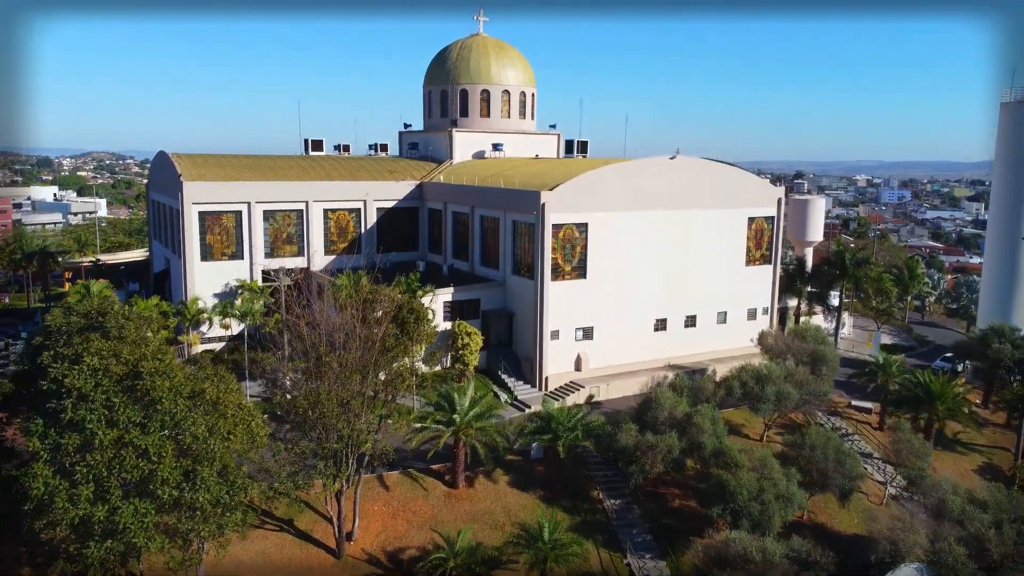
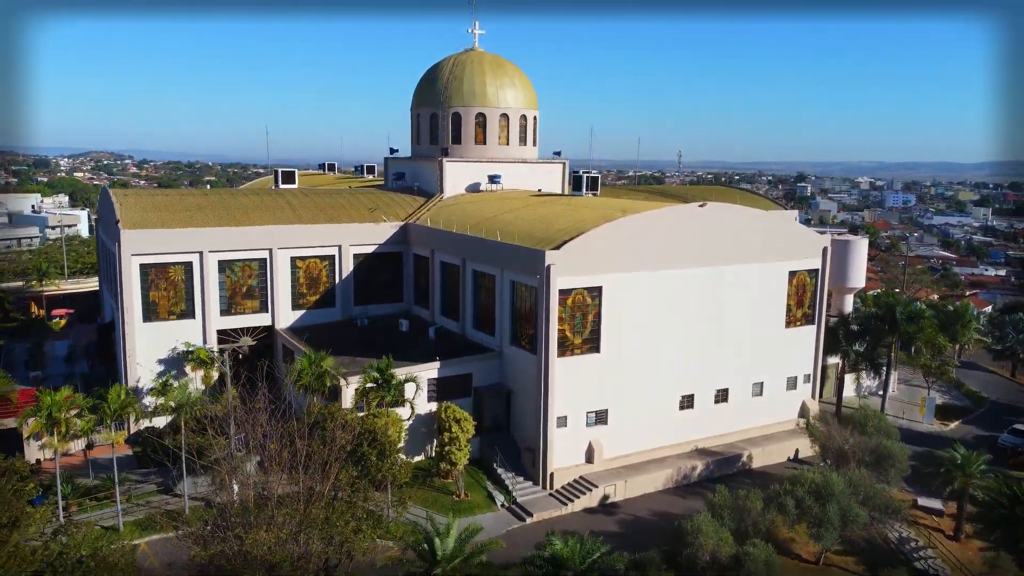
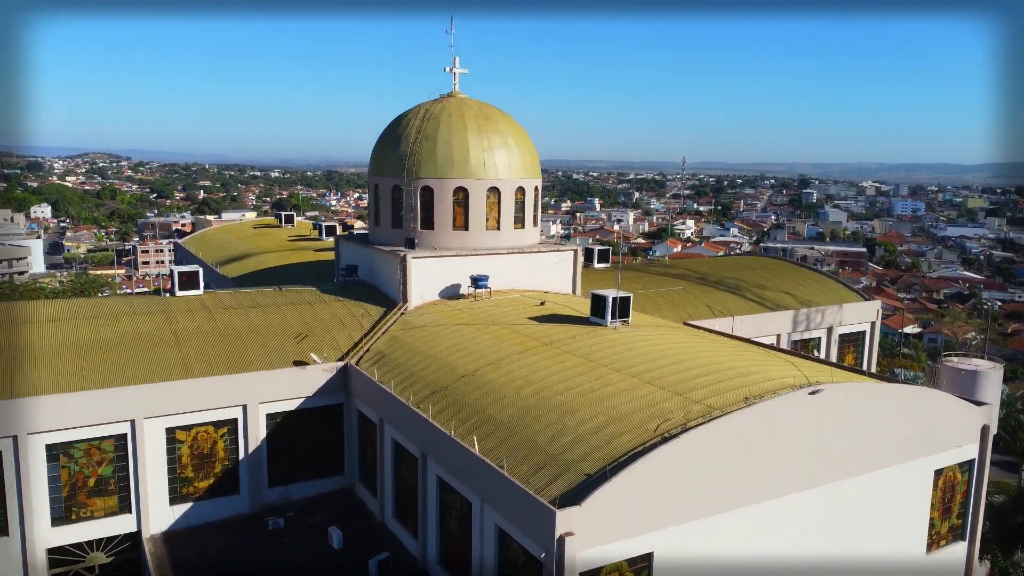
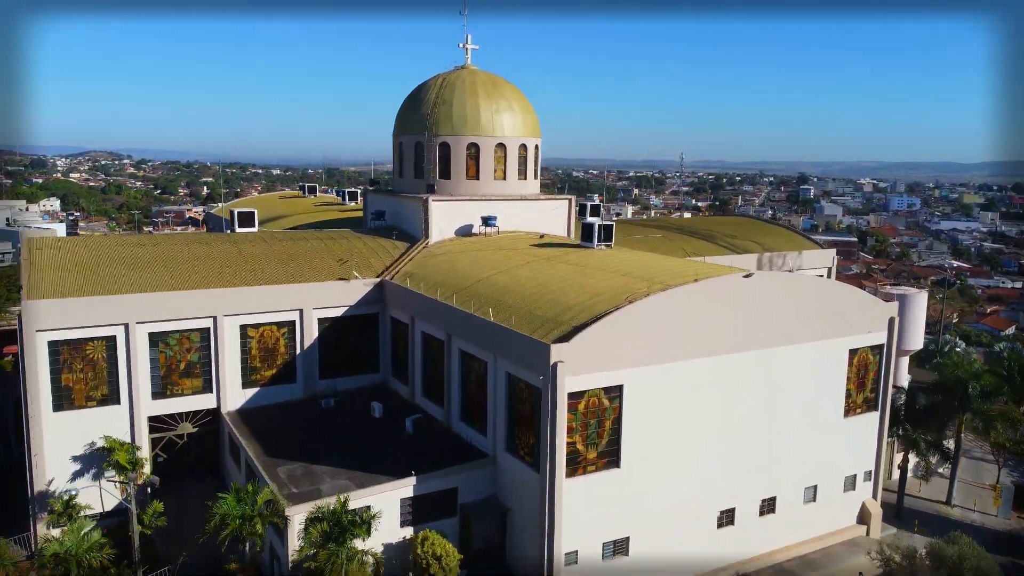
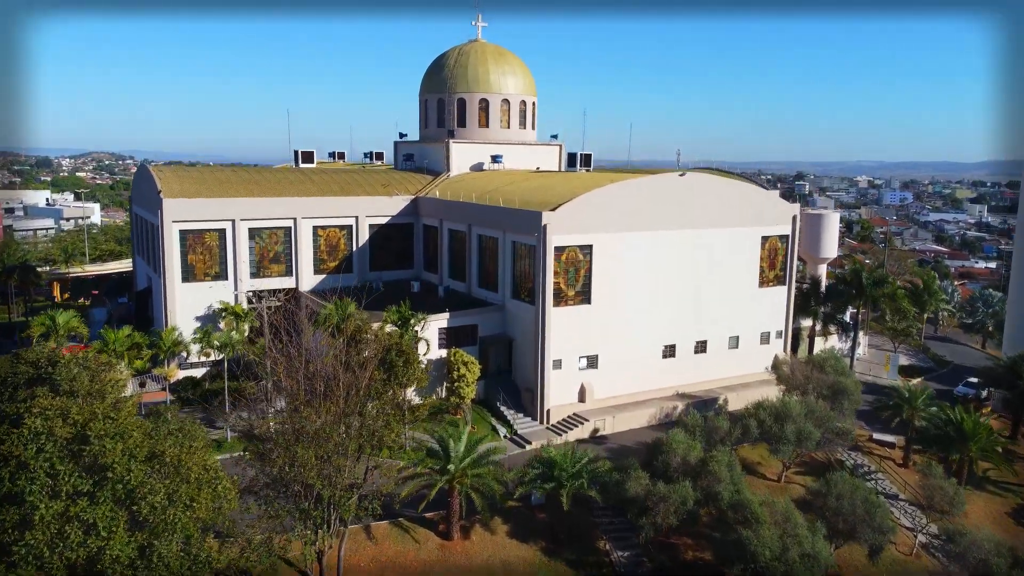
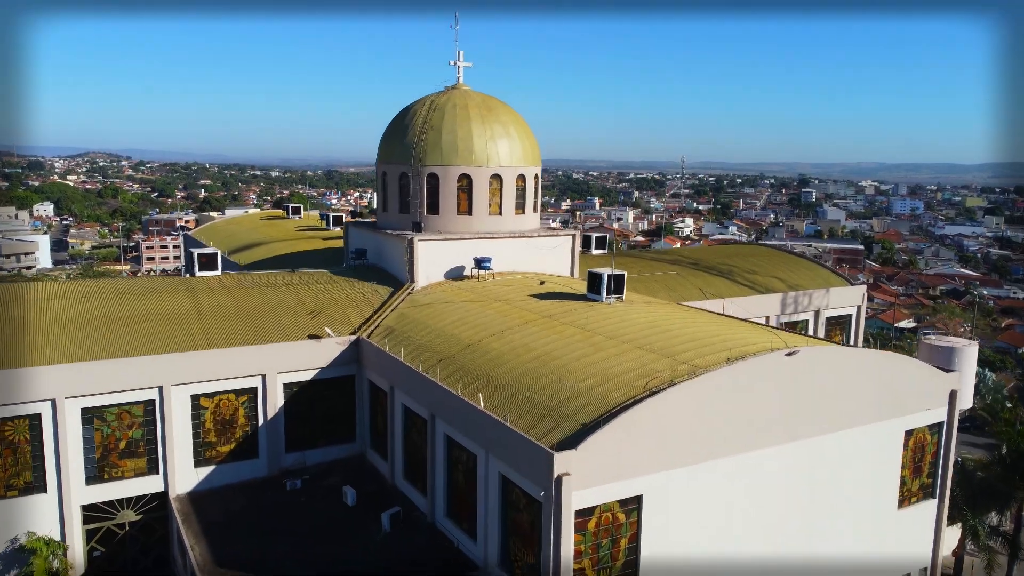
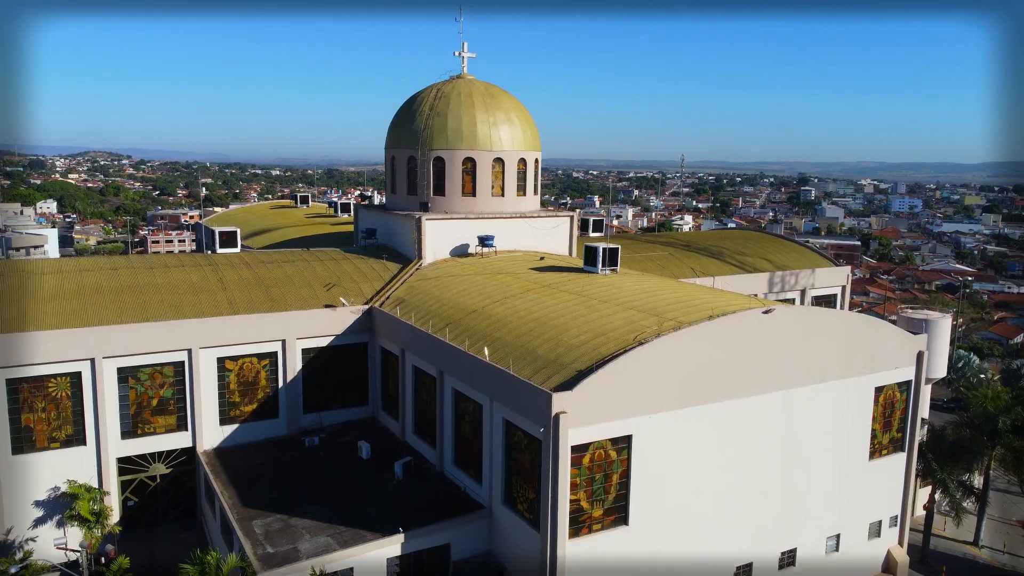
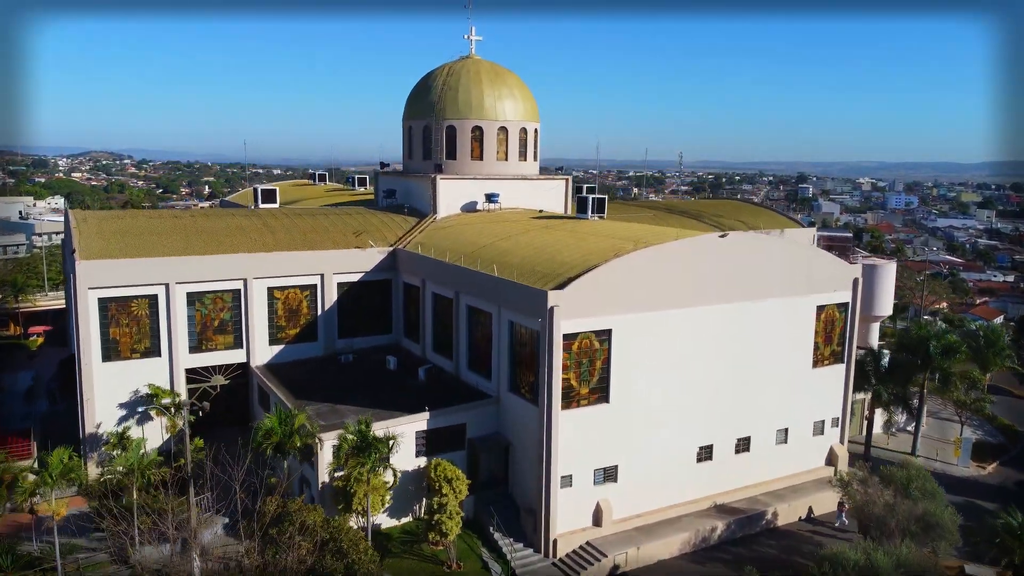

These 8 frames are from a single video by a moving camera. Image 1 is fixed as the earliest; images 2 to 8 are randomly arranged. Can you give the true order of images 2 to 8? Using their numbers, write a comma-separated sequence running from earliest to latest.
5, 2, 8, 4, 7, 6, 3
